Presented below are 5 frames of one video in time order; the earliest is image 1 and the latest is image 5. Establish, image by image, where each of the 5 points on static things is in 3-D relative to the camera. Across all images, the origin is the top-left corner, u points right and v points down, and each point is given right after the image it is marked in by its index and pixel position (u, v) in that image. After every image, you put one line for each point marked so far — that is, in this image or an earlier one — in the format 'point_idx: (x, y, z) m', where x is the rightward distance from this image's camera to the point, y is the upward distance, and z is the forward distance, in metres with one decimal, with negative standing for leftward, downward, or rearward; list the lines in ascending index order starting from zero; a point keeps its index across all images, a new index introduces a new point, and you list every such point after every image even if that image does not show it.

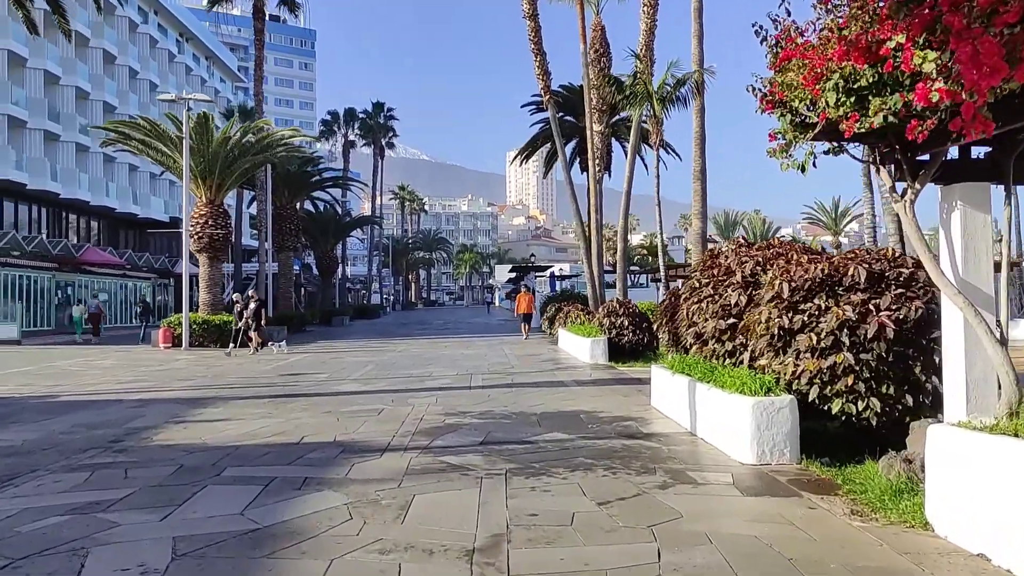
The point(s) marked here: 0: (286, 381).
0: (-4.1, -1.7, +15.5) m
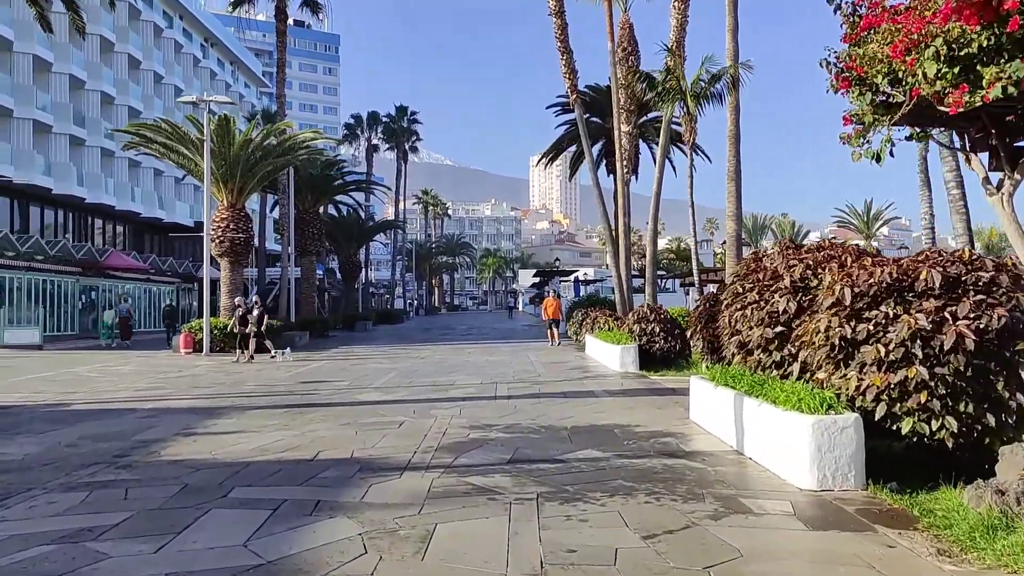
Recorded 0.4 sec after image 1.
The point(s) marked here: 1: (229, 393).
0: (-3.6, -1.8, +15.0) m
1: (-4.8, -1.8, +14.8) m
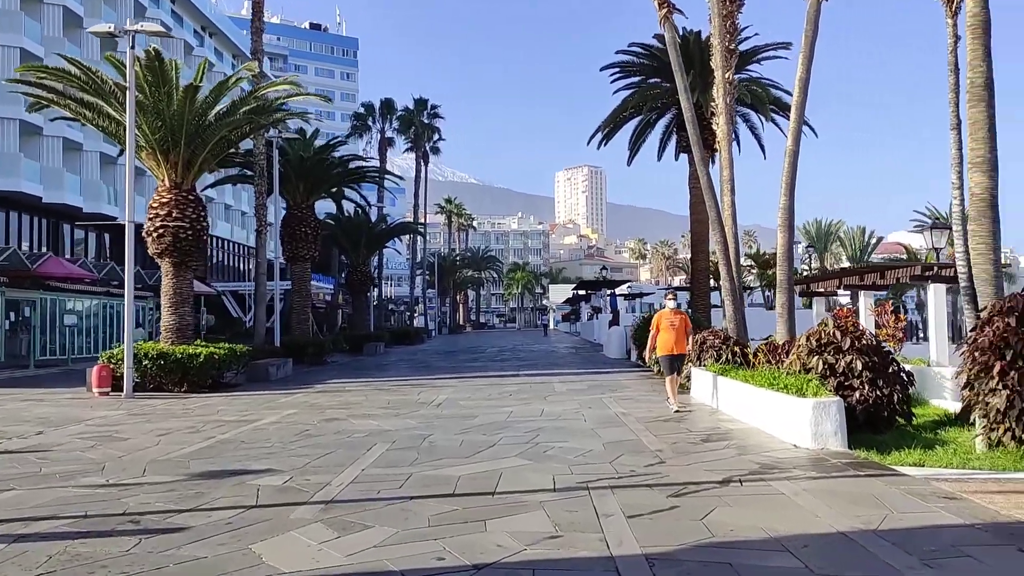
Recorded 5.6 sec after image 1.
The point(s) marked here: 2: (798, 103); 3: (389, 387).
0: (-2.7, -1.8, +7.0) m
1: (-4.0, -1.8, +6.8) m
2: (+5.2, +3.4, +15.8) m
3: (-2.6, -2.2, +18.9) m
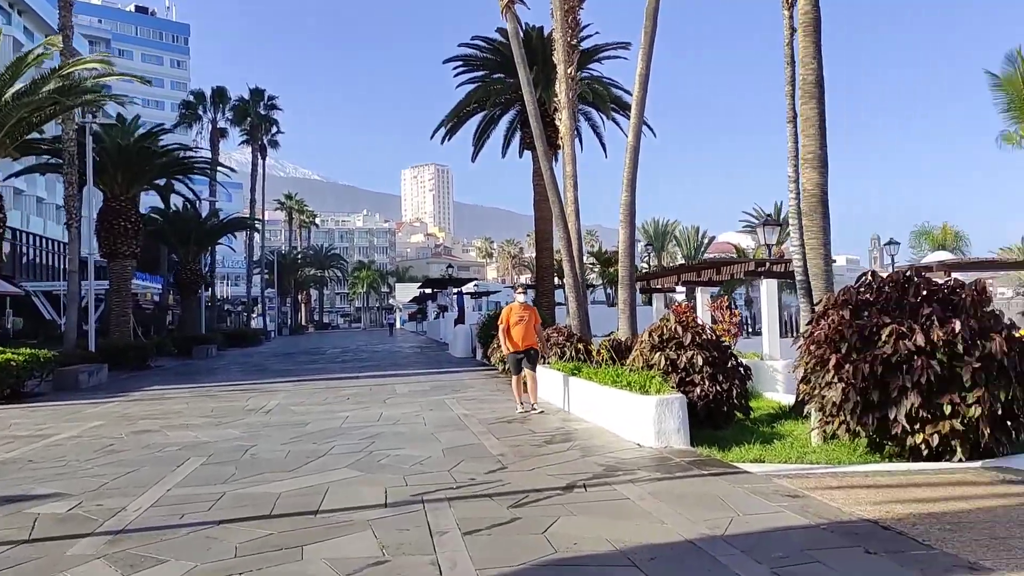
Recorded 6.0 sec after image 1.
0: (-3.9, -1.7, +5.7) m
1: (-5.1, -1.8, +5.4) m
2: (+2.3, +3.5, +15.8) m
3: (-5.9, -2.1, +17.5) m
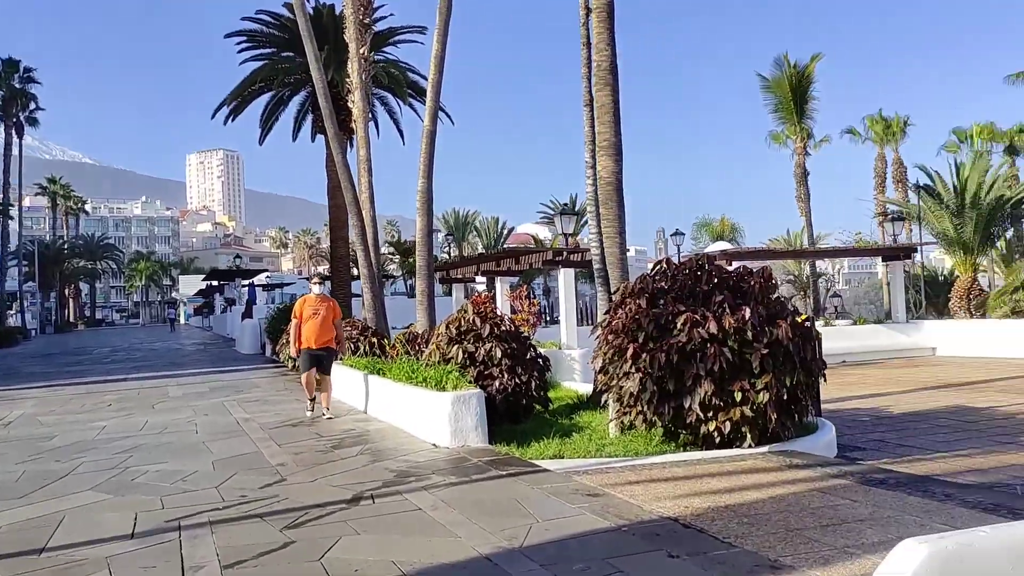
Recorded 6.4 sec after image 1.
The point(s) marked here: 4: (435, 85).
0: (-5.1, -1.7, +4.1) m
1: (-6.2, -1.8, +3.5) m
2: (-1.4, +3.7, +15.2) m
3: (-9.8, -2.0, +15.1) m
4: (-1.4, +3.6, +15.2) m
